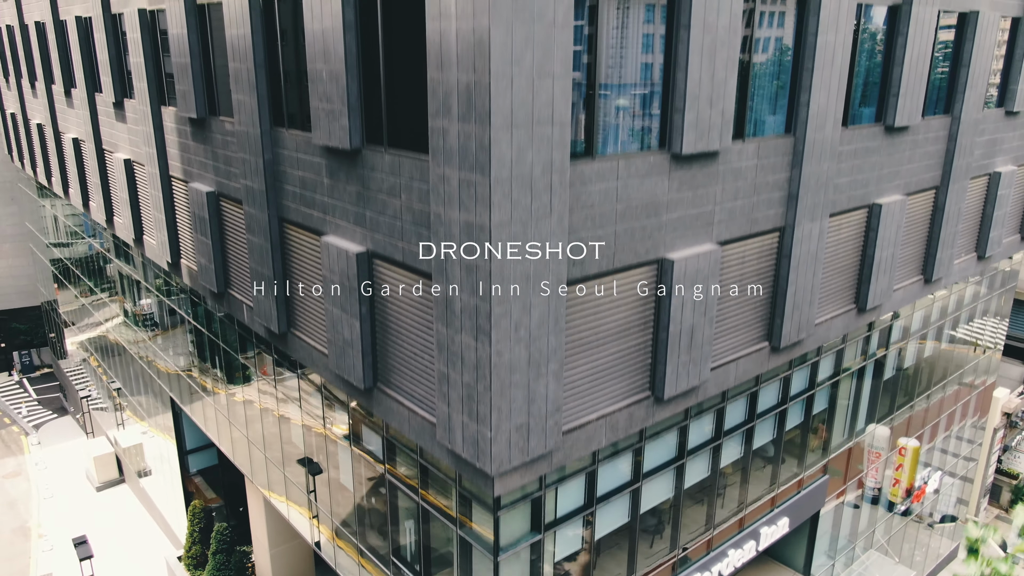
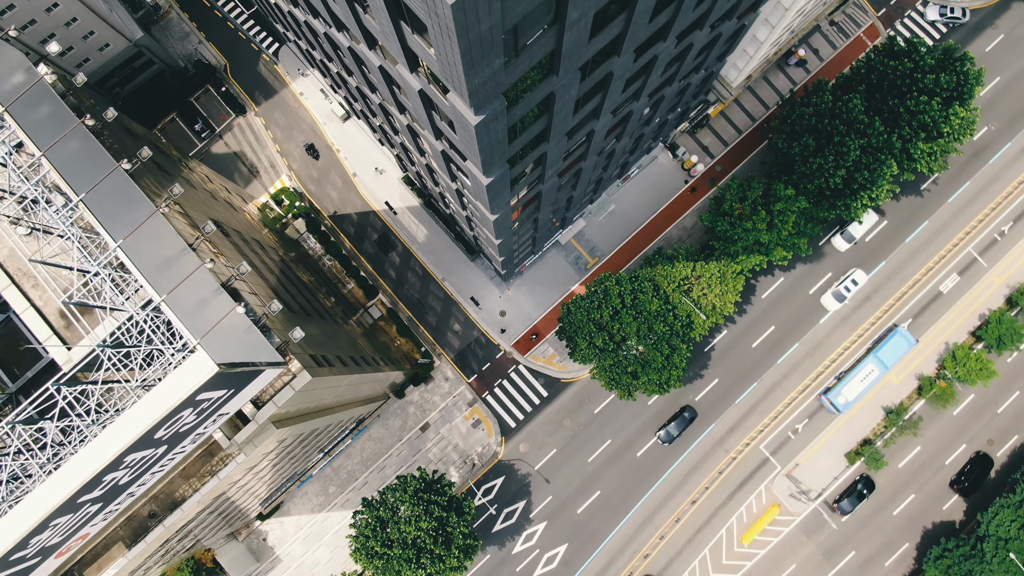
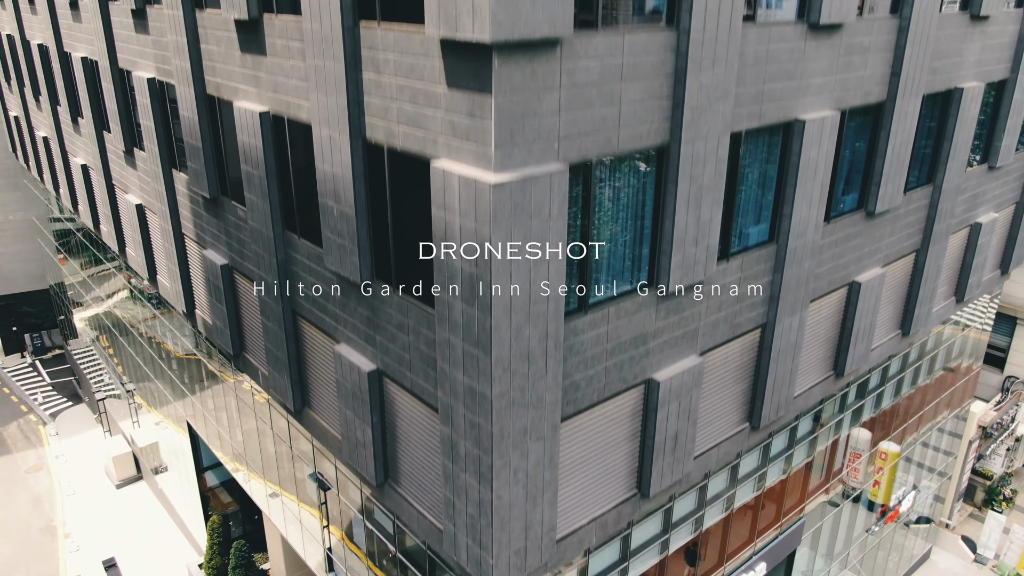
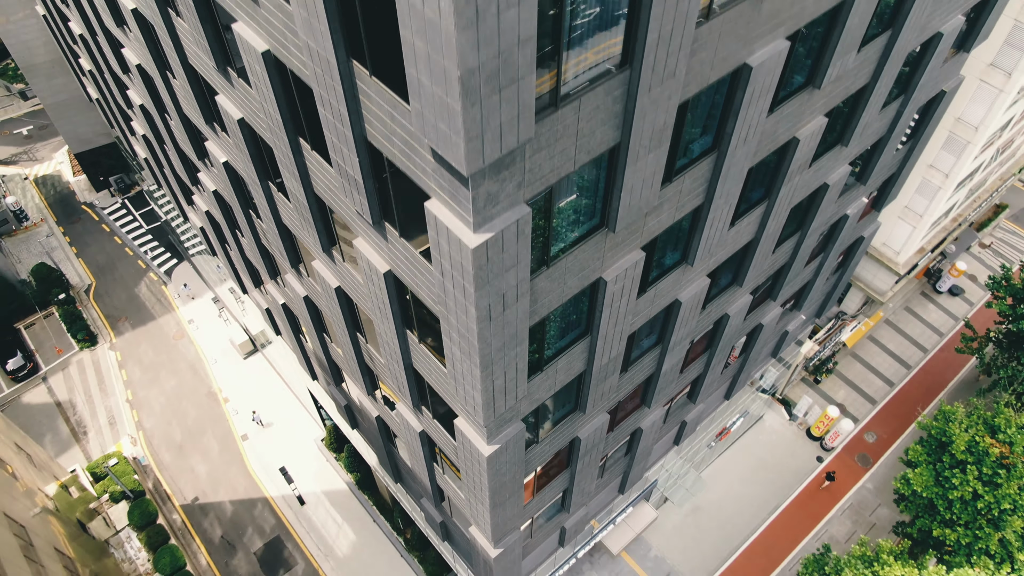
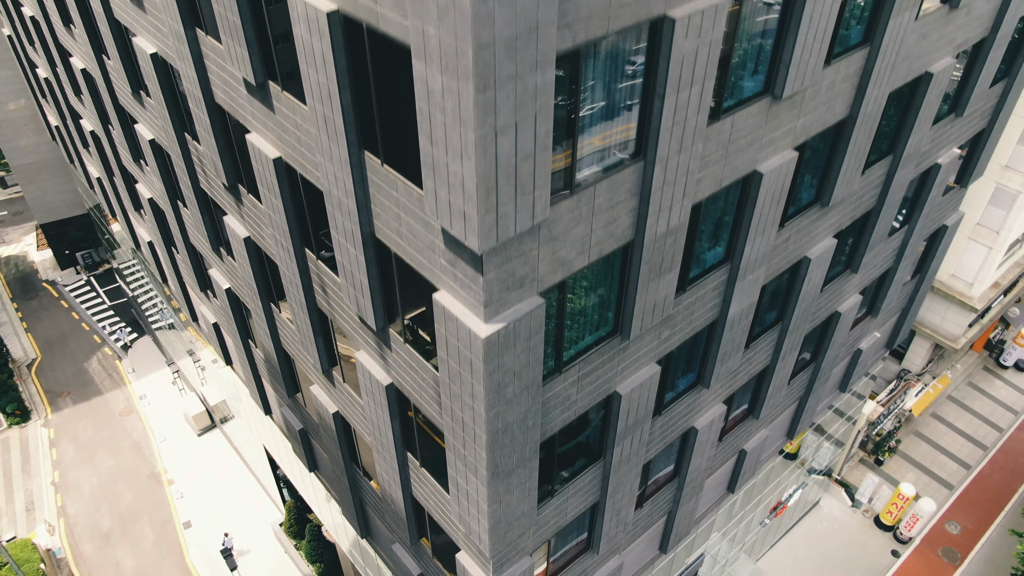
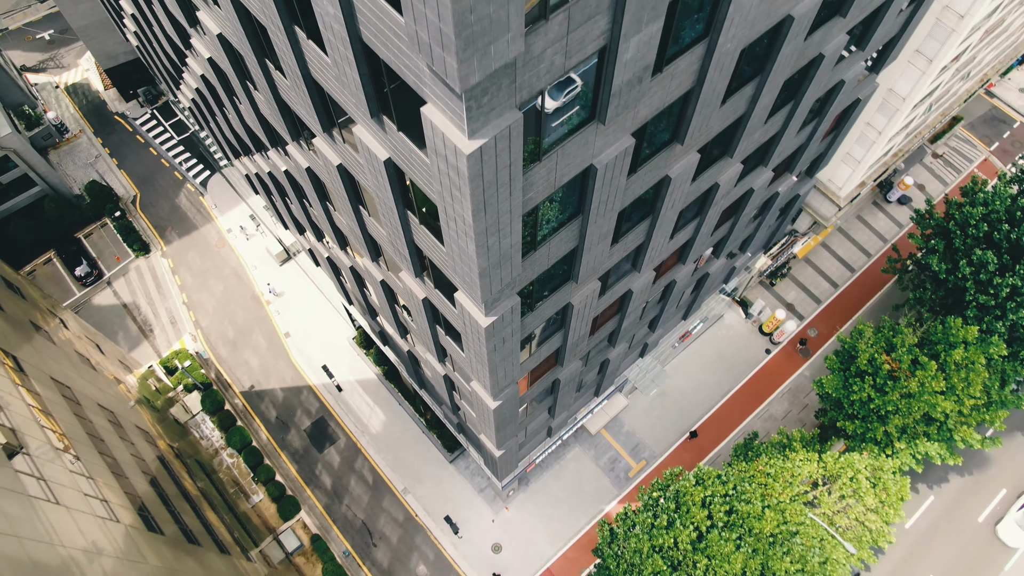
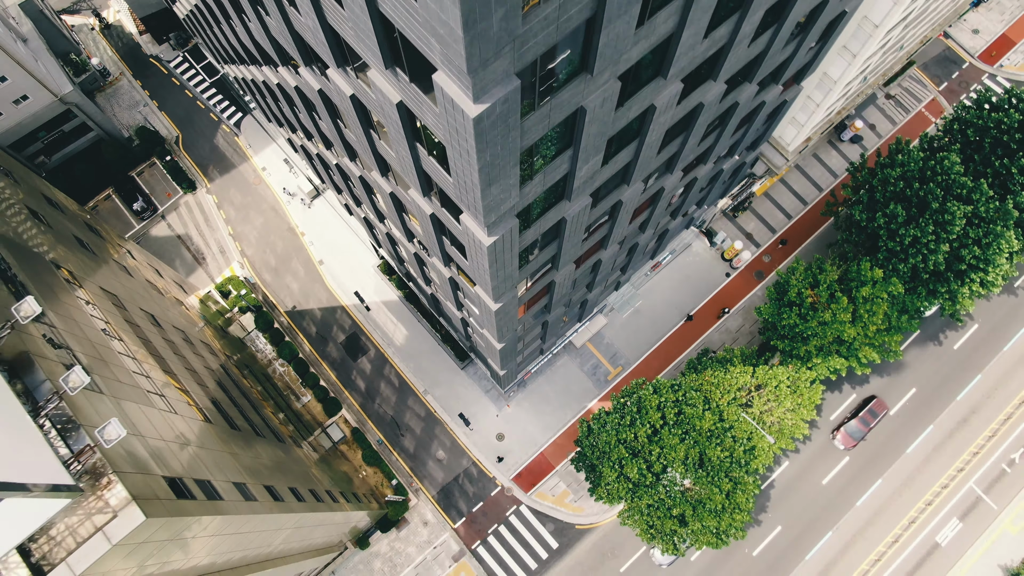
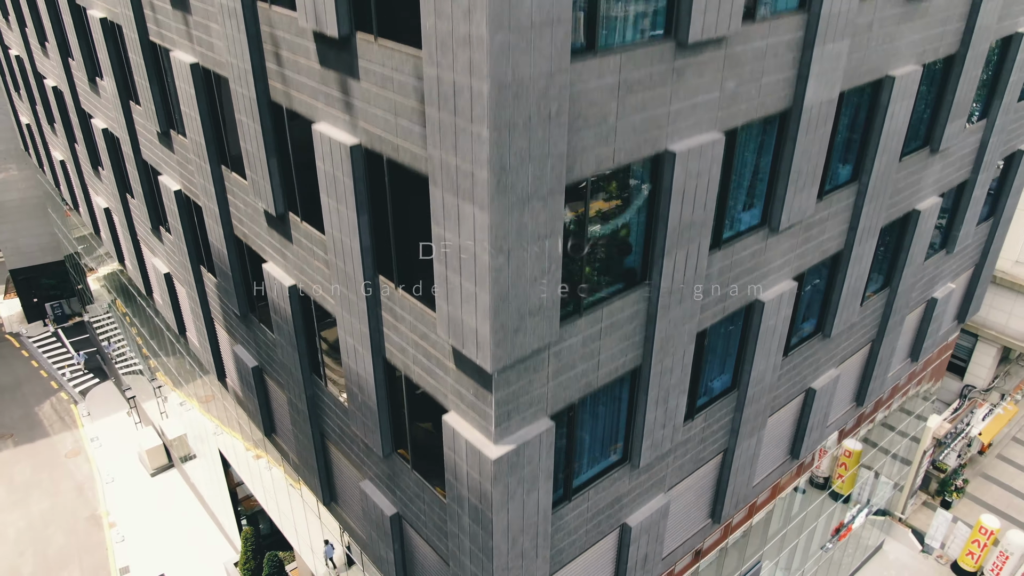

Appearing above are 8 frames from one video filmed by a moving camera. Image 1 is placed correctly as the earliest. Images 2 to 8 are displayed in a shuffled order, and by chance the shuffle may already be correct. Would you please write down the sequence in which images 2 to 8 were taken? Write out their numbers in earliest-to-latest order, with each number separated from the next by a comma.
3, 8, 5, 4, 6, 7, 2
